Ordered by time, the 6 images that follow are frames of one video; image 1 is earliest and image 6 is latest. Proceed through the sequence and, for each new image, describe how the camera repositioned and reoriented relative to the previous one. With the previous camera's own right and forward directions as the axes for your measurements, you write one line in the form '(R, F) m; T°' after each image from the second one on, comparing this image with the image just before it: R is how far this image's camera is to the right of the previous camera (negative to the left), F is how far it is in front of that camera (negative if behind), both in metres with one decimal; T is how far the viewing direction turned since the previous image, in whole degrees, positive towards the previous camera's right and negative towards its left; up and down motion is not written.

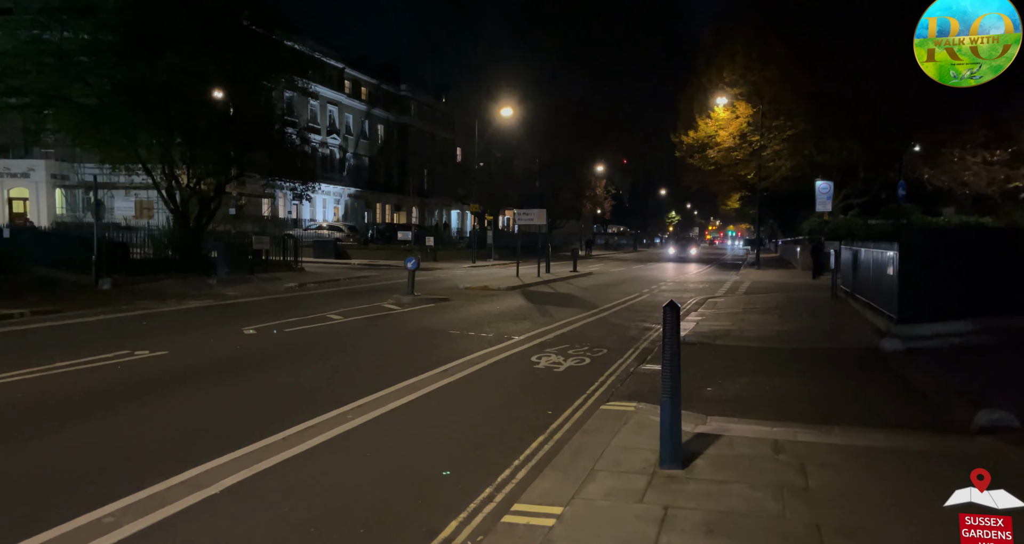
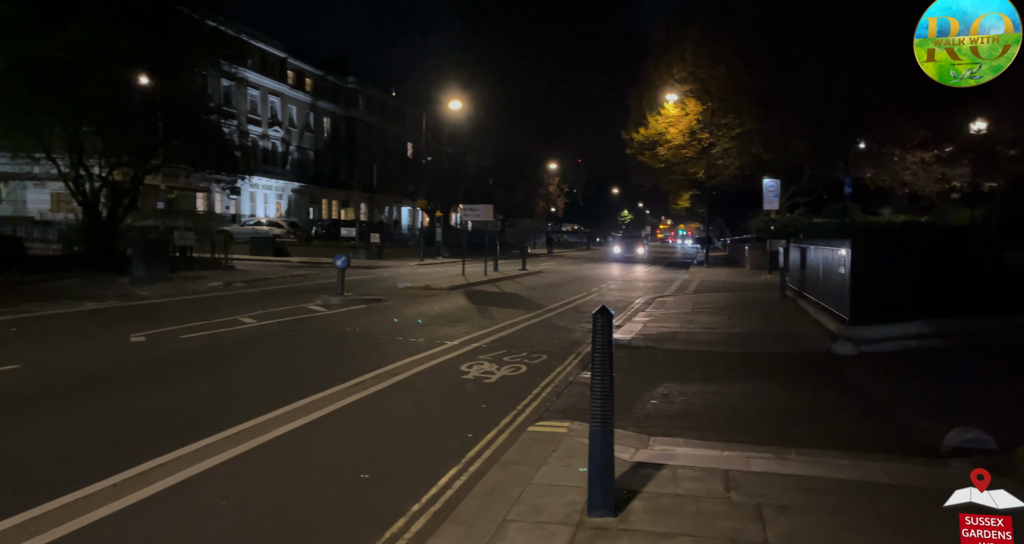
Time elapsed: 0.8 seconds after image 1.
(+0.4, +1.0) m; +4°
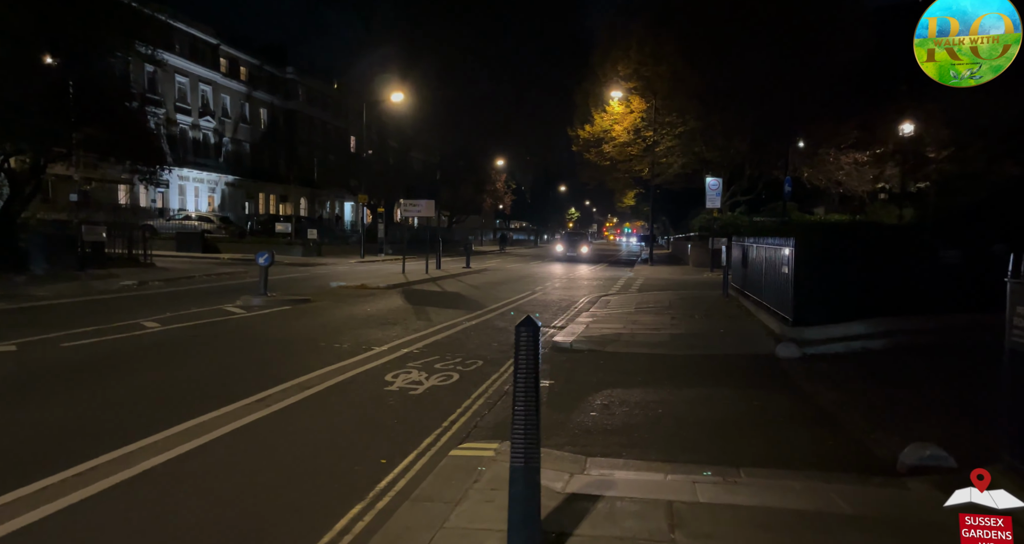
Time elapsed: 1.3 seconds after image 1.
(+0.2, +0.7) m; +5°
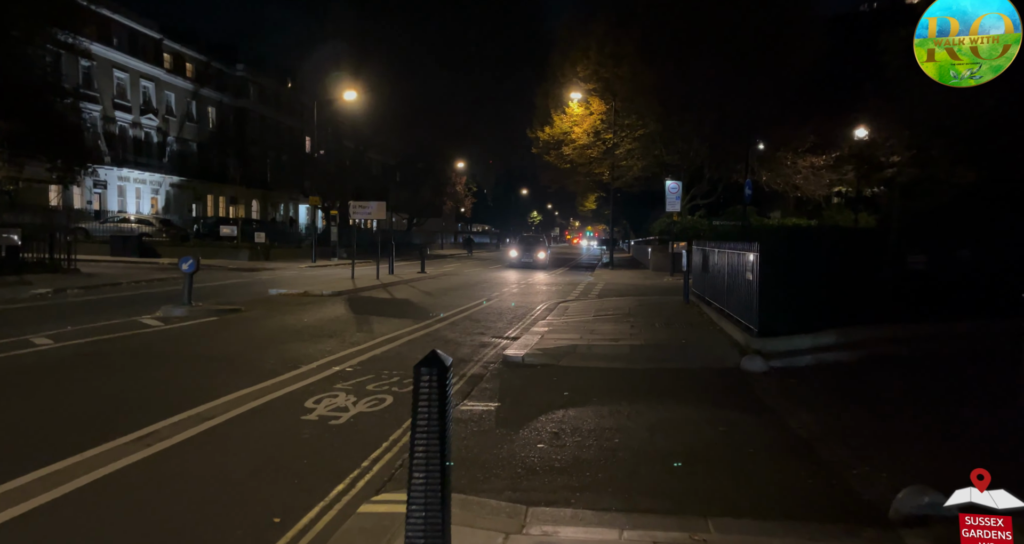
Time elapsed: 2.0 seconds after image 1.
(+0.3, +0.9) m; +3°
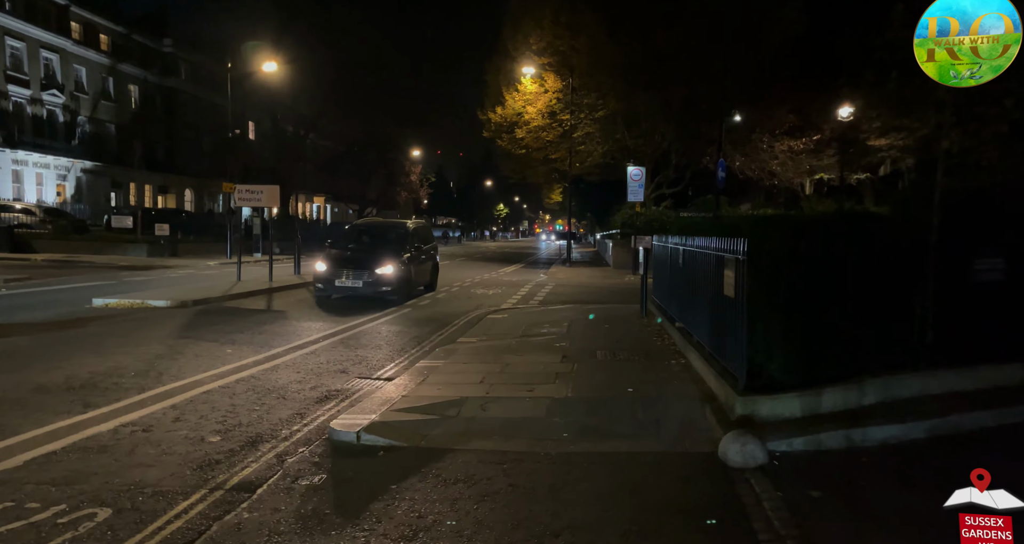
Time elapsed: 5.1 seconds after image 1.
(+1.3, +4.1) m; +3°
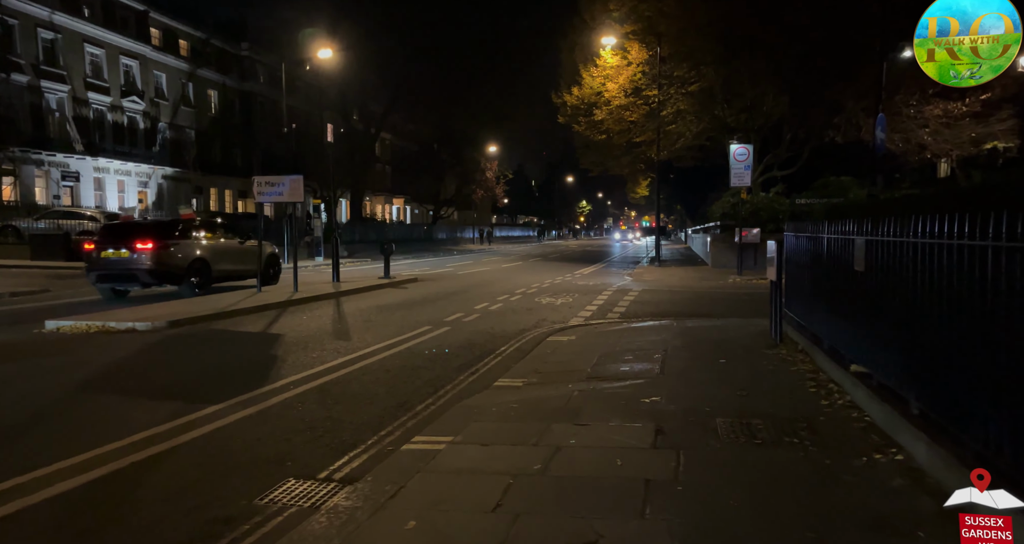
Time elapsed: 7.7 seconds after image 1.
(+0.3, +4.0) m; -8°
